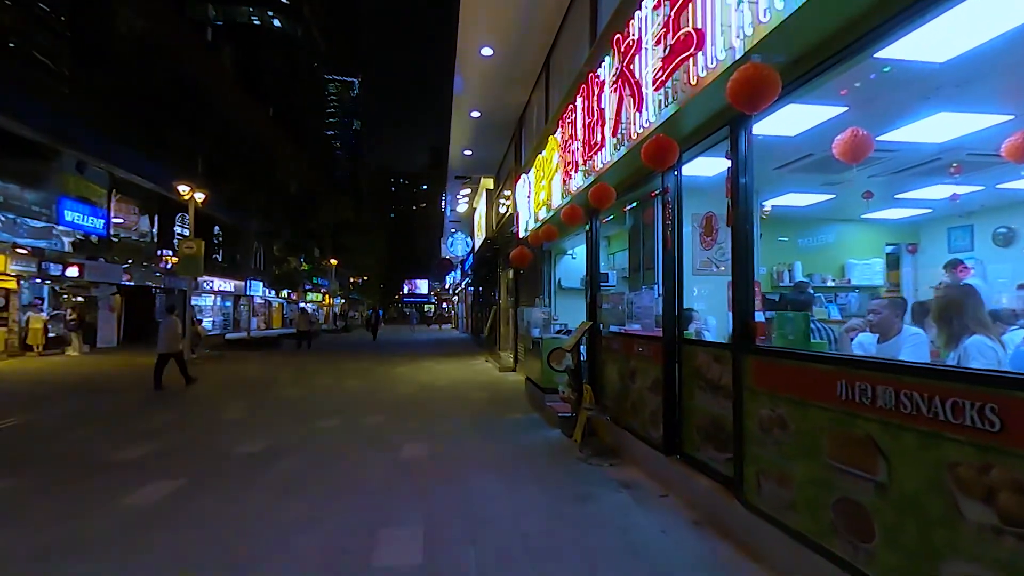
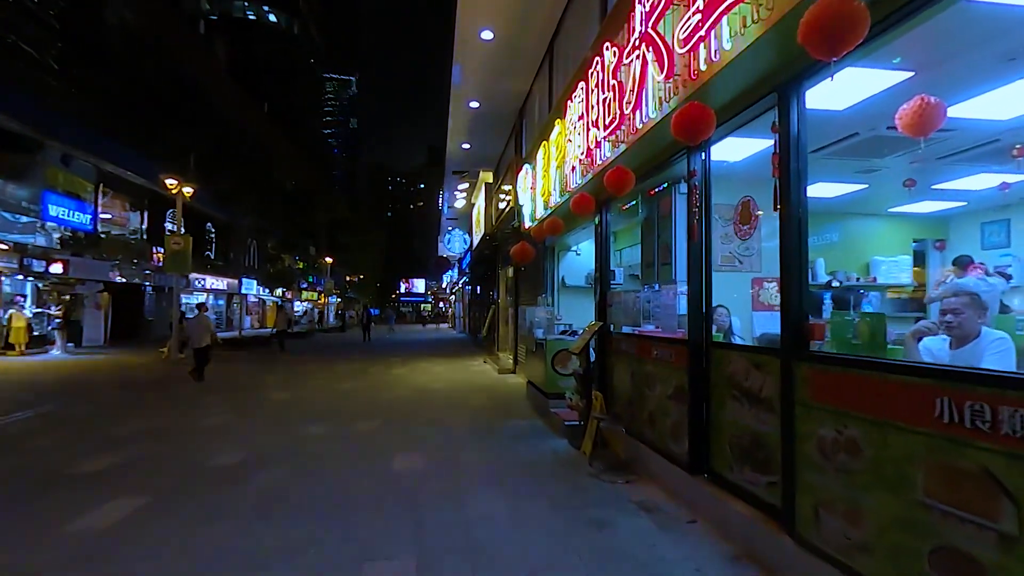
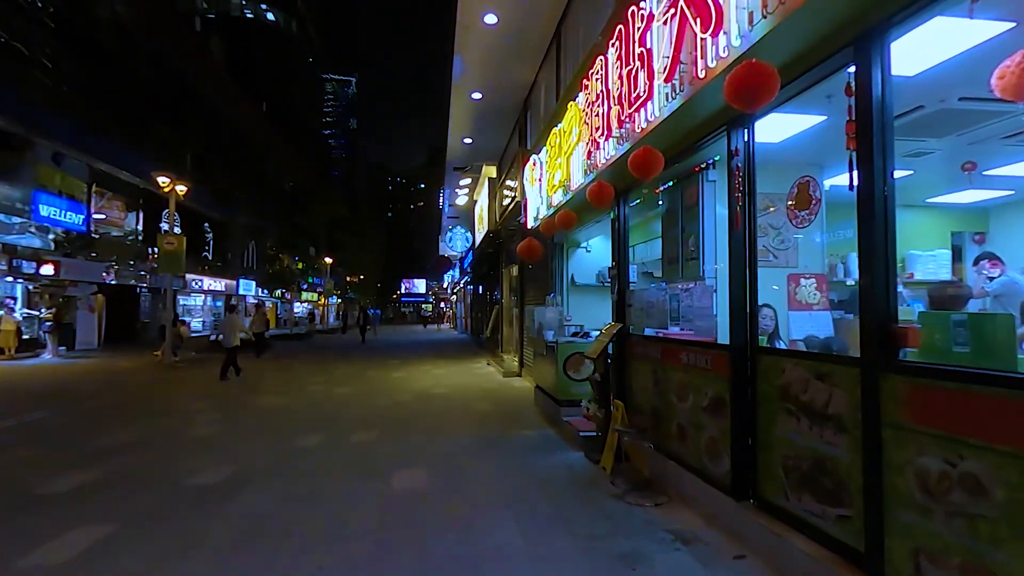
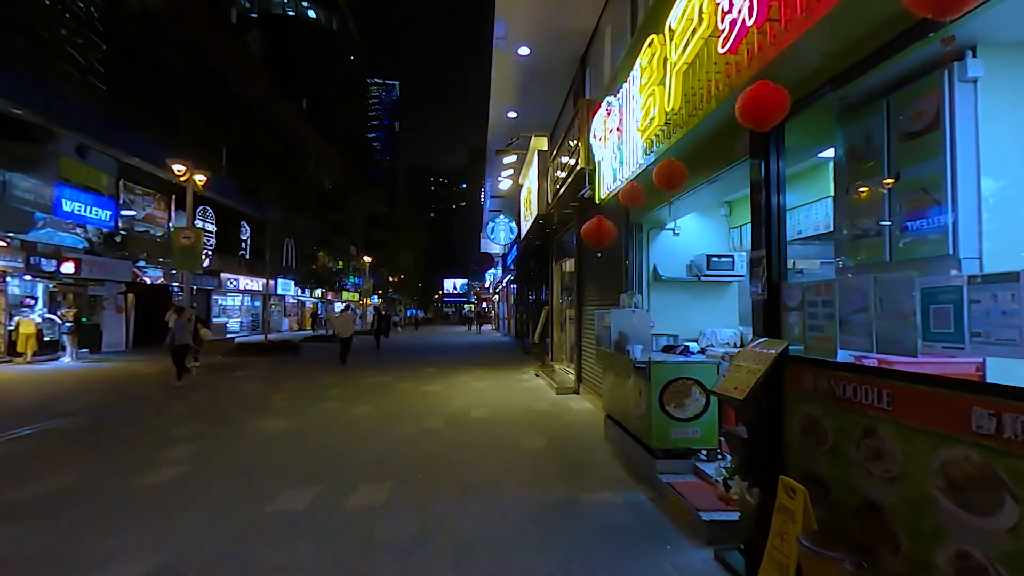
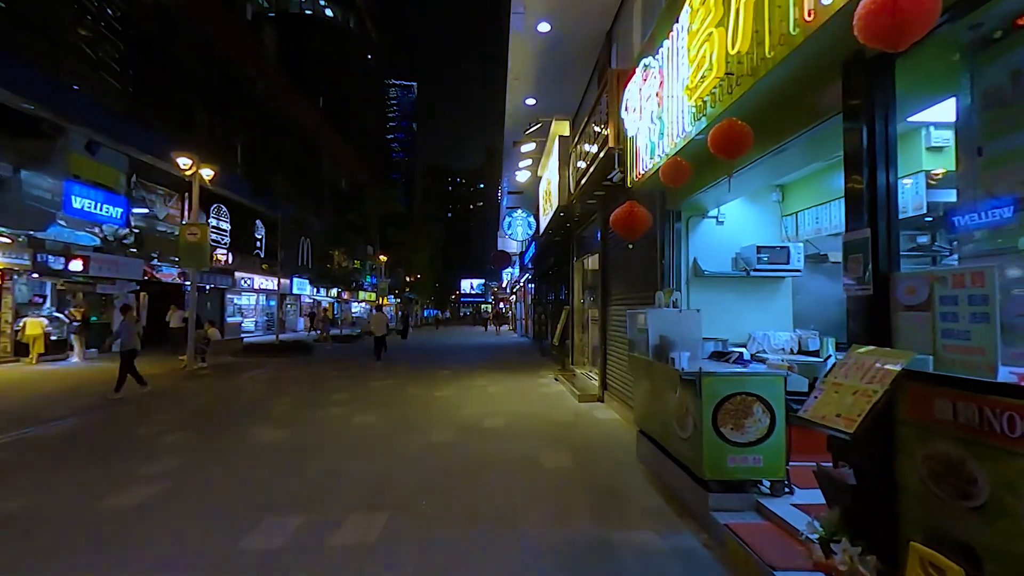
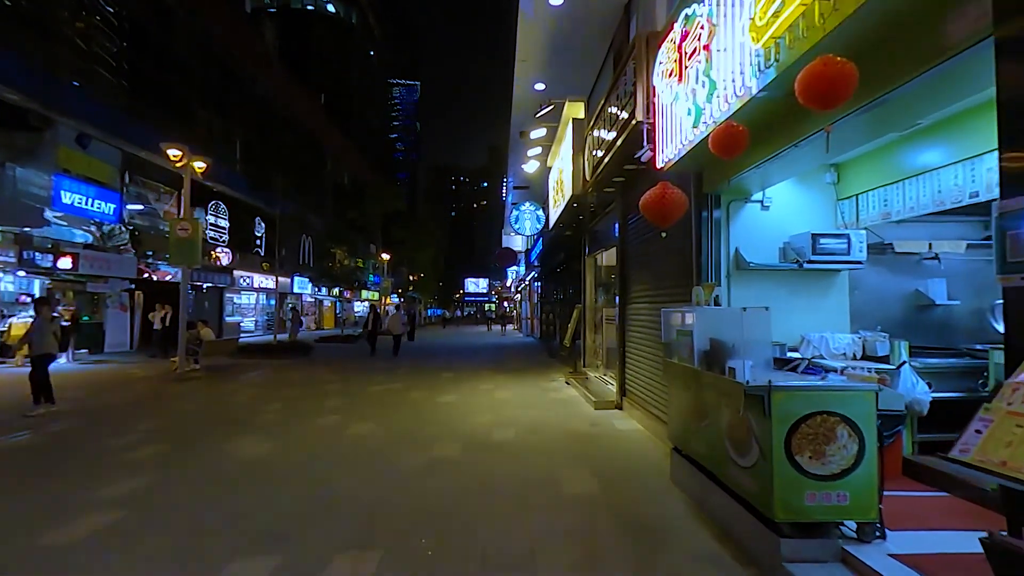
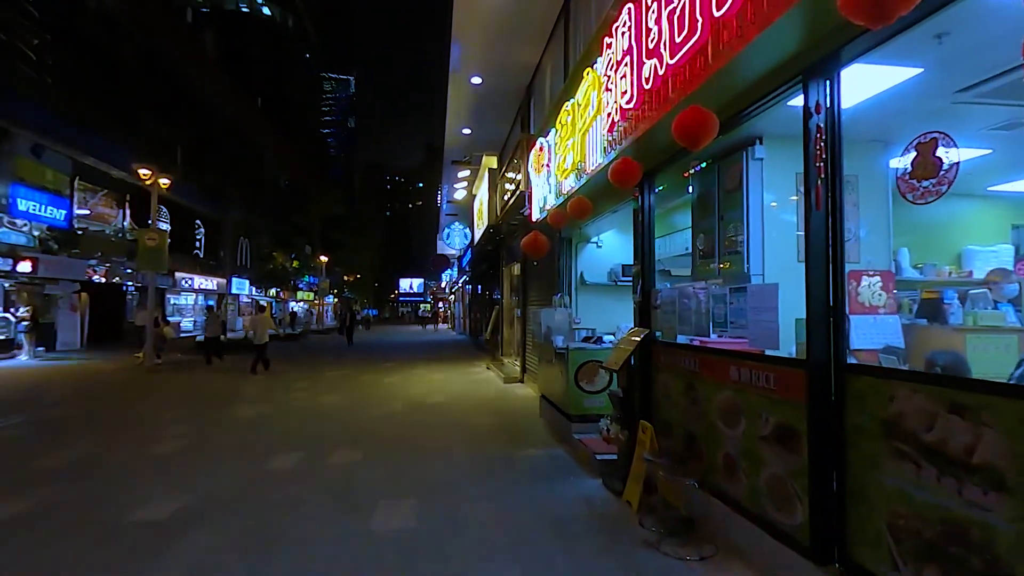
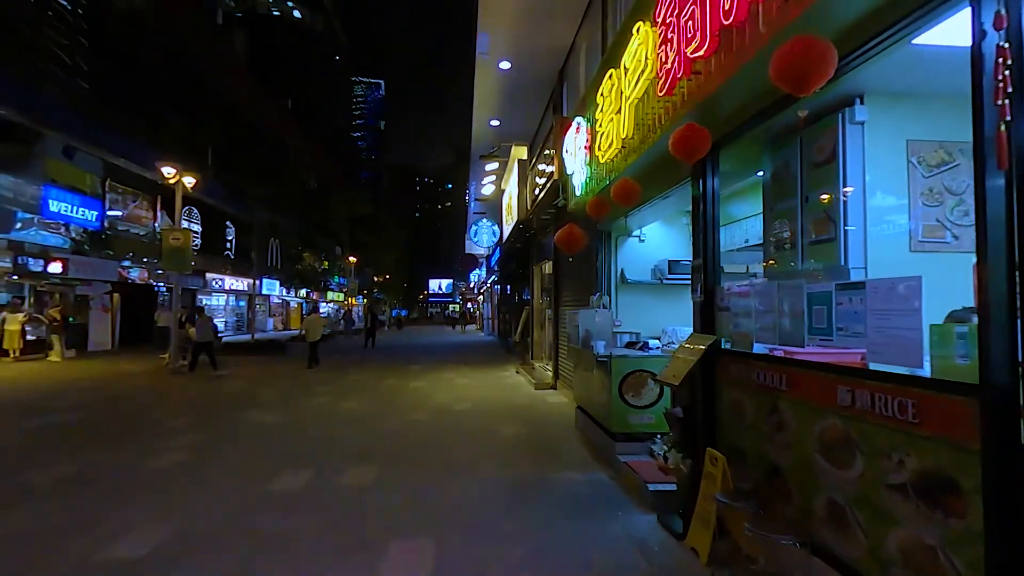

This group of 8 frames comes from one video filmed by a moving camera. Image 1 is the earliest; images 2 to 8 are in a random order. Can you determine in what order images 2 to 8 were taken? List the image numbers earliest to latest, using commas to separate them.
2, 3, 7, 8, 4, 5, 6
